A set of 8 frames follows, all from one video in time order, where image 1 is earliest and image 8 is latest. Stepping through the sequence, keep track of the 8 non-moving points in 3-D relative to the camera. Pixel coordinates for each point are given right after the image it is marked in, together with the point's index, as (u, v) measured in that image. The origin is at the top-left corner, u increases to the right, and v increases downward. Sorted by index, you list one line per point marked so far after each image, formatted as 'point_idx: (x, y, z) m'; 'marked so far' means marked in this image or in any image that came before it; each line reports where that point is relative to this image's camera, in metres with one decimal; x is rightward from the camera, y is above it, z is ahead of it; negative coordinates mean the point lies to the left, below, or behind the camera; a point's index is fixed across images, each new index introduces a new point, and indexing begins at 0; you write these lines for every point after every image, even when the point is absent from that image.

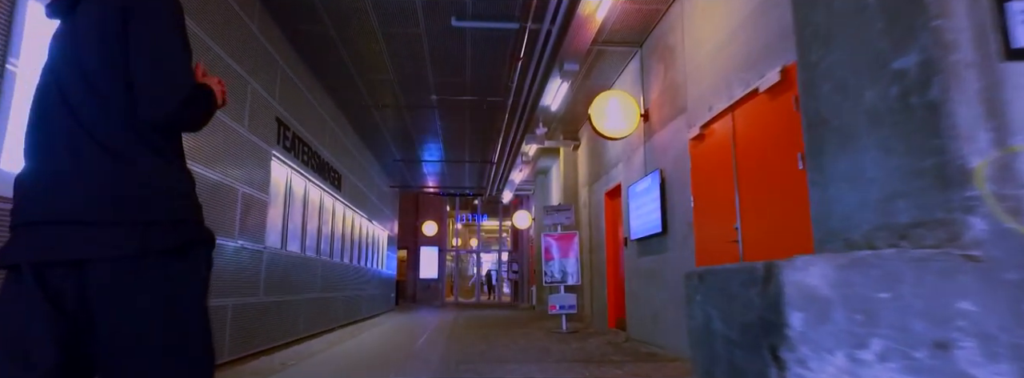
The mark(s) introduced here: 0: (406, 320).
0: (-2.4, -3.0, +11.4) m
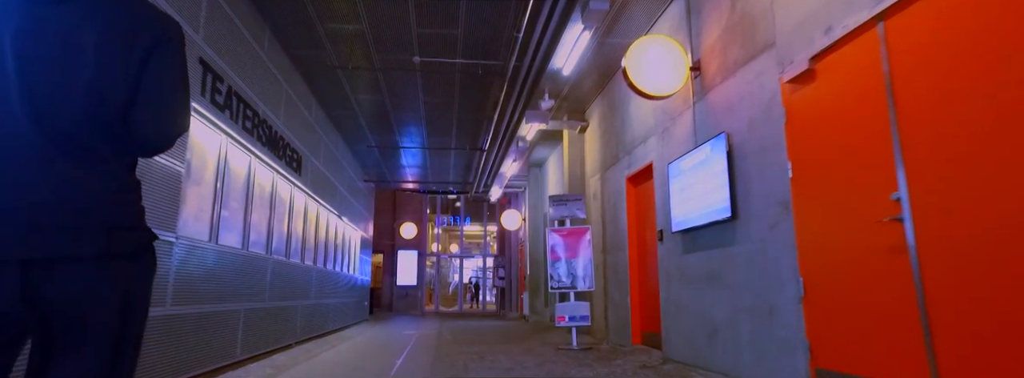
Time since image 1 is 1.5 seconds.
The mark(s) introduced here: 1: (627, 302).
0: (-2.6, -2.8, +9.8) m
1: (+1.5, -1.4, +6.4) m
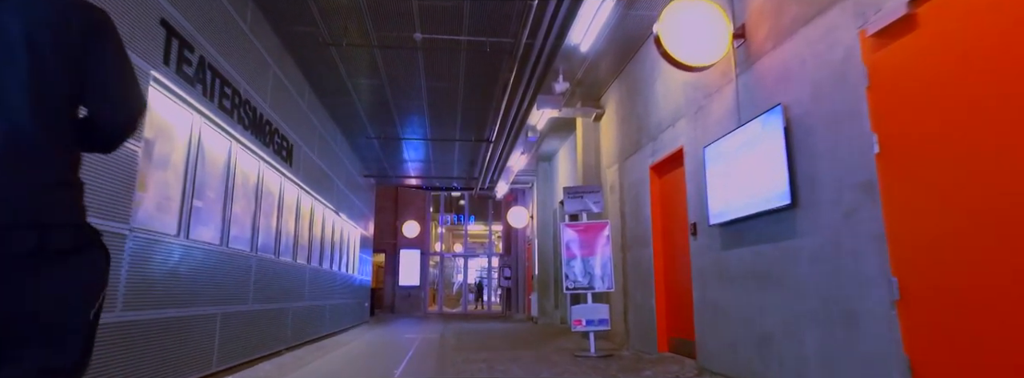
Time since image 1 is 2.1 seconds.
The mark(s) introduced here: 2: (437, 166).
0: (-2.4, -2.7, +9.1) m
1: (+1.6, -1.3, +5.7) m
2: (-1.9, +0.6, +12.5) m
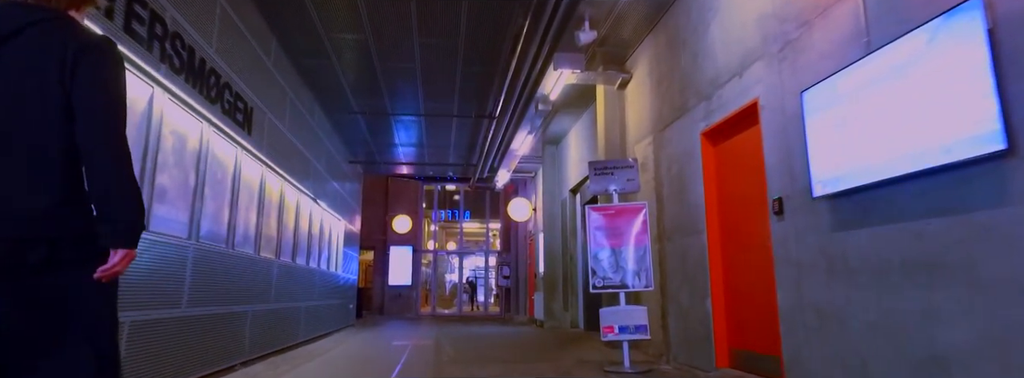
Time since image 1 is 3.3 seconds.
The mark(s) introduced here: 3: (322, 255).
0: (-2.3, -2.4, +7.9) m
1: (+1.7, -1.0, +4.5) m
2: (-1.8, +0.8, +11.2) m
3: (-3.5, -1.2, +9.2) m
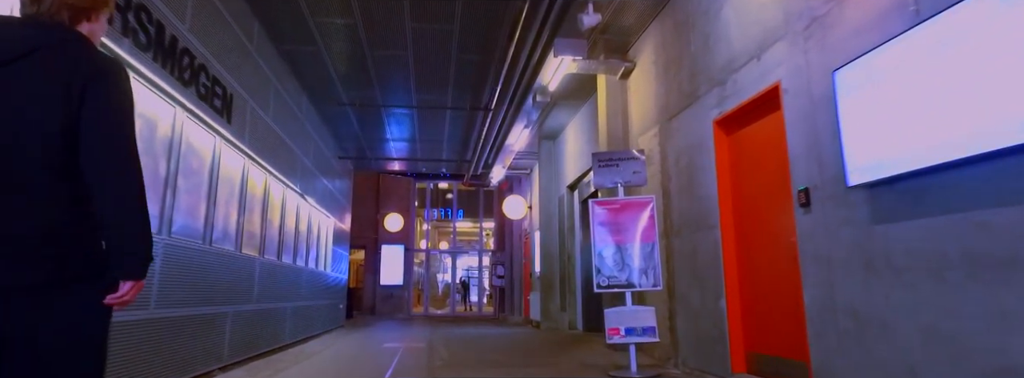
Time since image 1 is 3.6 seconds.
0: (-2.4, -2.4, +7.5) m
1: (+1.7, -1.0, +4.2) m
2: (-1.9, +0.9, +10.9) m
3: (-3.6, -1.1, +8.9) m
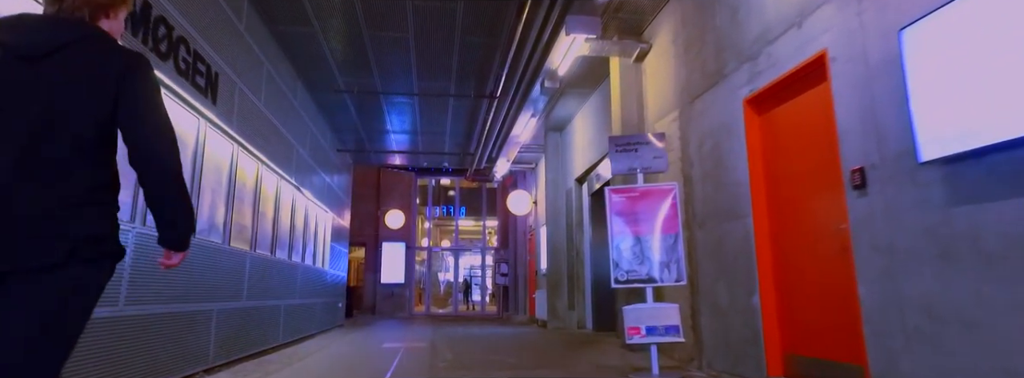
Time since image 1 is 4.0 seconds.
0: (-2.3, -2.2, +7.1) m
1: (+1.8, -0.9, +3.8) m
2: (-1.8, +1.0, +10.5) m
3: (-3.5, -1.0, +8.5) m
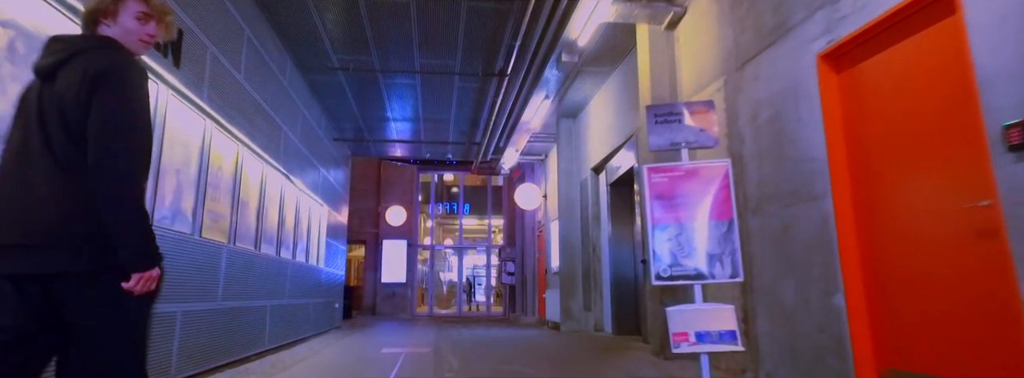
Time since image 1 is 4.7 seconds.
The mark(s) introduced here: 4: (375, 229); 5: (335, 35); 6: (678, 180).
0: (-2.1, -2.1, +6.4) m
1: (+2.0, -0.7, +3.0) m
2: (-1.6, +1.2, +9.8) m
3: (-3.3, -0.9, +7.7) m
4: (-4.4, -1.3, +16.0) m
5: (-2.2, +1.9, +6.2) m
6: (+1.3, +0.1, +3.8) m
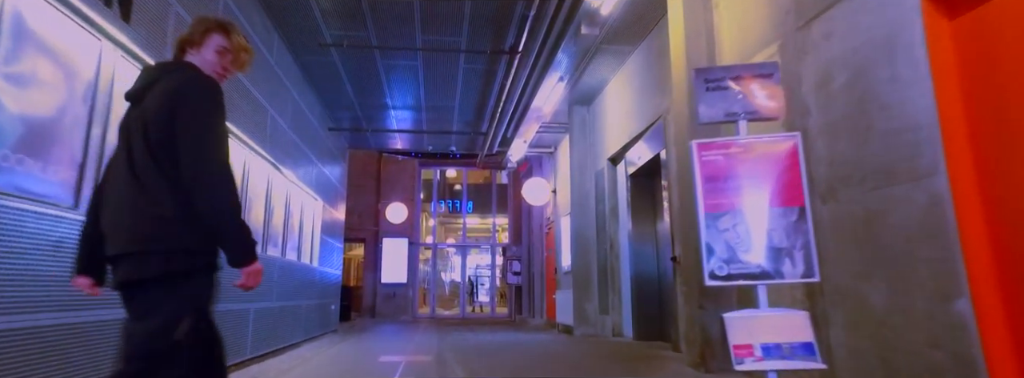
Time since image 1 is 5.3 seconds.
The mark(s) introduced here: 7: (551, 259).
0: (-2.0, -2.0, +5.7) m
1: (+2.1, -0.6, +2.4) m
2: (-1.5, +1.3, +9.1) m
3: (-3.1, -0.7, +7.1) m
4: (-4.2, -1.2, +15.3) m
5: (-2.0, +2.0, +5.5) m
6: (+1.4, +0.2, +3.2) m
7: (+0.9, -1.5, +10.9) m
